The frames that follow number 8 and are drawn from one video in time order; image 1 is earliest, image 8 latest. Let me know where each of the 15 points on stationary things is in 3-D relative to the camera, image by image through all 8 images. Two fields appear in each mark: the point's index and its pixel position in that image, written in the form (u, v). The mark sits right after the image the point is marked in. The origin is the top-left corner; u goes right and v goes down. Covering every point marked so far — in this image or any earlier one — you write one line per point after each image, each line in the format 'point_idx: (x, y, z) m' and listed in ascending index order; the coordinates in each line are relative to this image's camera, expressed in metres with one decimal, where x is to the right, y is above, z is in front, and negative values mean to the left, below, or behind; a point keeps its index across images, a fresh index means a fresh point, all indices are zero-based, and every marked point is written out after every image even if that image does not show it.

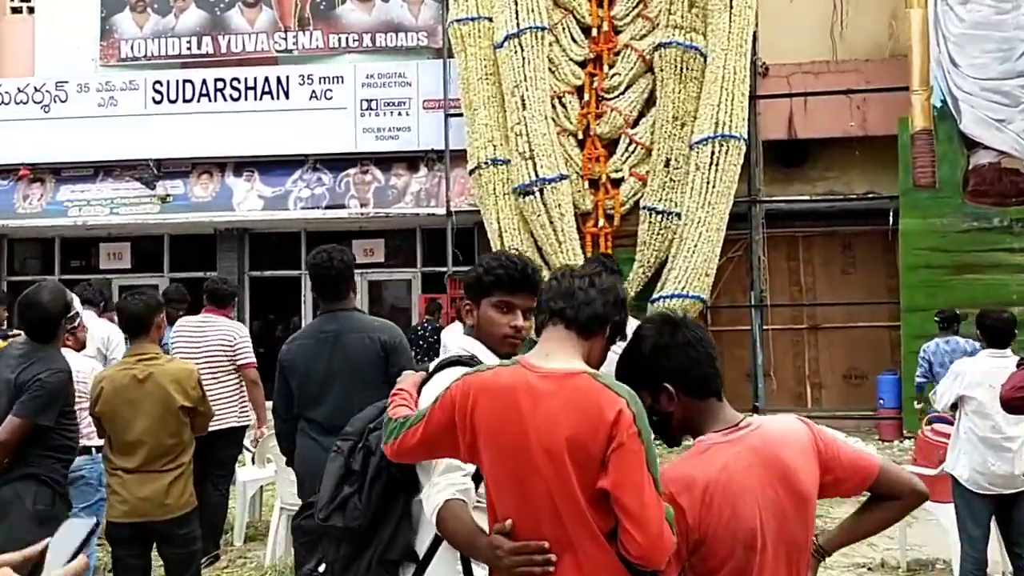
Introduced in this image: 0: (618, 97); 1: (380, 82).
0: (+1.0, +1.8, +9.5) m
1: (-1.4, +2.2, +11.0) m
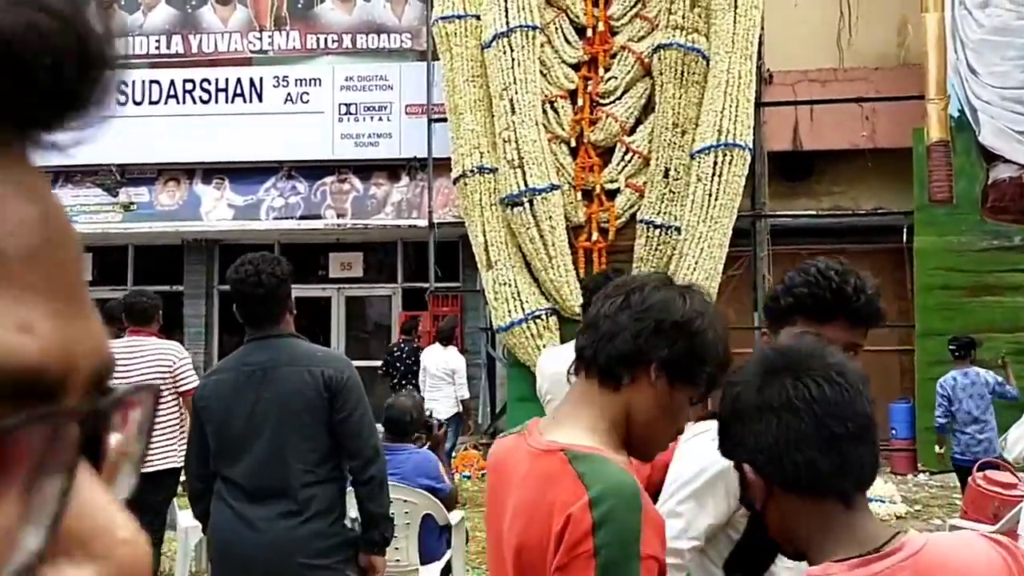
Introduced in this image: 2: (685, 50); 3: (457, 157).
0: (+0.9, +1.6, +8.9) m
1: (-1.5, +2.1, +10.4) m
2: (+1.5, +2.0, +8.7) m
3: (-0.5, +1.2, +9.0) m
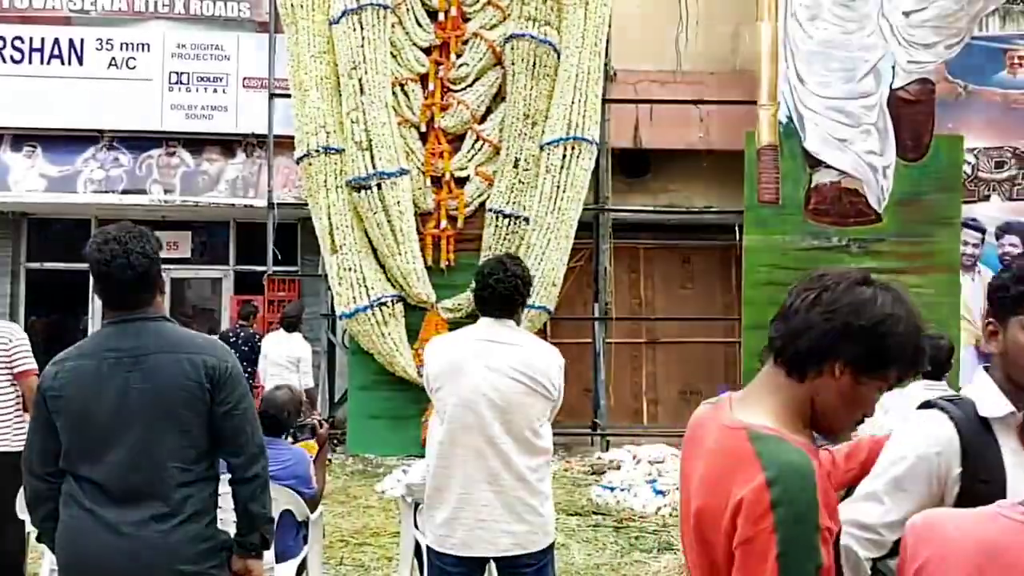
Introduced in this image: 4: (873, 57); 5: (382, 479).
0: (-0.4, +1.7, +8.8) m
1: (-3.0, +2.2, +9.8) m
2: (+0.2, +2.1, +8.7) m
3: (-1.8, +1.3, +8.7) m
4: (+3.2, +2.1, +9.2) m
5: (-1.0, -1.4, +7.5) m
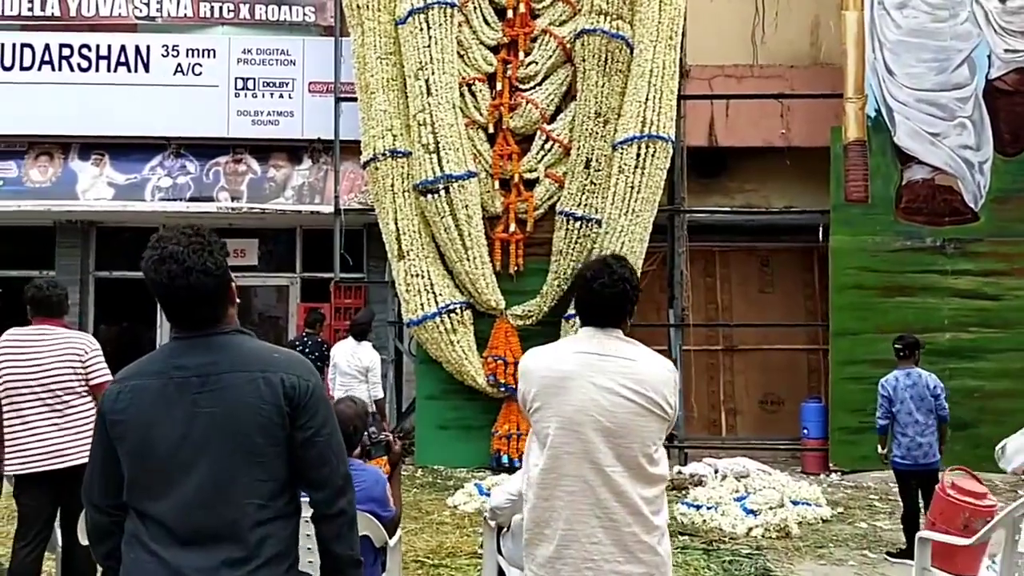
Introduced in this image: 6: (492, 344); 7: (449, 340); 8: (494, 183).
0: (+0.2, +1.7, +8.5) m
1: (-2.4, +2.2, +9.7) m
2: (+0.8, +2.1, +8.4) m
3: (-1.2, +1.2, +8.4) m
4: (+3.9, +2.0, +8.7) m
5: (-0.4, -1.4, +7.3) m
6: (-0.2, -0.5, +8.3) m
7: (-0.5, -0.4, +8.2) m
8: (-0.1, +0.9, +8.5) m
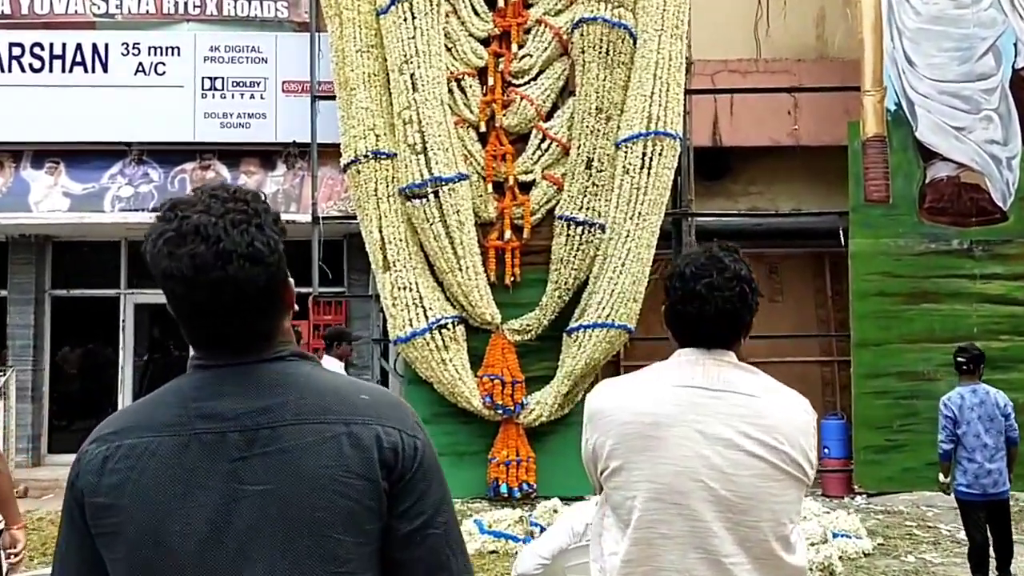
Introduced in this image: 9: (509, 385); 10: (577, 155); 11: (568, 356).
0: (+0.1, +1.6, +7.8) m
1: (-2.5, +2.0, +8.9) m
2: (+0.7, +2.0, +7.7) m
3: (-1.3, +1.1, +7.7) m
4: (+3.8, +2.0, +8.1) m
5: (-0.4, -1.5, +6.5) m
6: (-0.2, -0.6, +7.6) m
7: (-0.5, -0.5, +7.5) m
8: (-0.2, +0.8, +7.8) m
9: (0.0, -0.7, +7.5) m
10: (+0.5, +1.0, +7.7) m
11: (+0.4, -0.5, +7.5) m
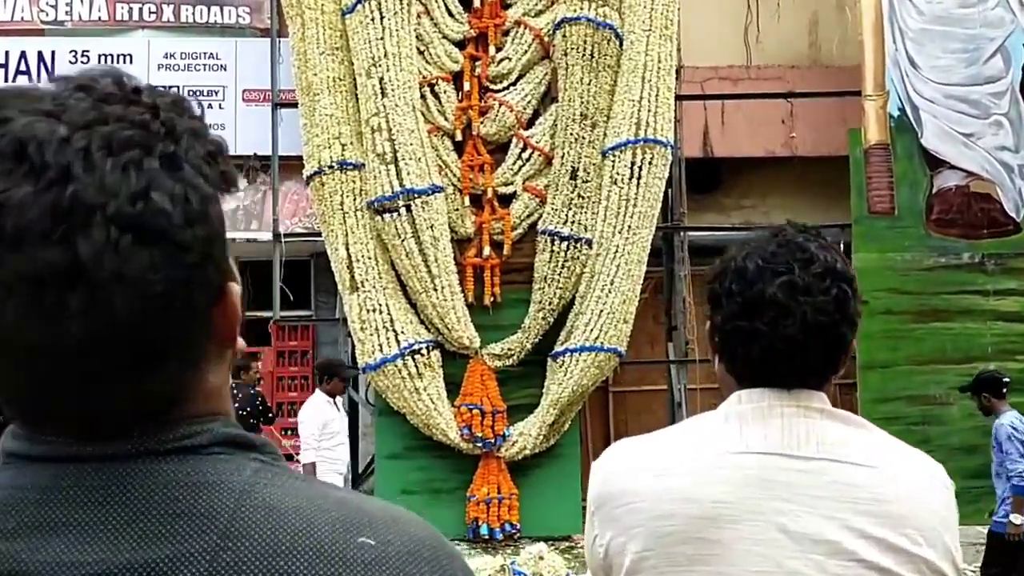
0: (0.0, +1.4, +7.3) m
1: (-2.7, +1.8, +8.3) m
2: (+0.6, +1.8, +7.2) m
3: (-1.4, +1.0, +7.1) m
4: (+3.6, +1.9, +7.6) m
5: (-0.5, -1.7, +5.9) m
6: (-0.3, -0.7, +7.0) m
7: (-0.7, -0.7, +6.9) m
8: (-0.3, +0.6, +7.2) m
9: (-0.2, -0.9, +6.9) m
10: (+0.3, +0.9, +7.1) m
11: (+0.3, -0.6, +6.9) m
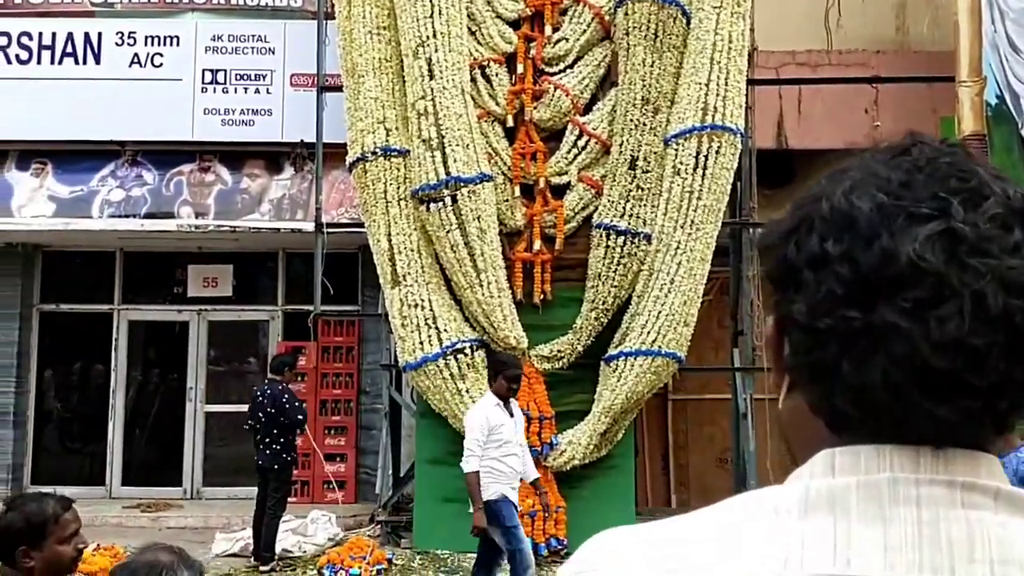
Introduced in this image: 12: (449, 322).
0: (+0.3, +1.4, +6.8) m
1: (-2.2, +1.9, +8.0) m
2: (+1.0, +1.8, +6.6) m
3: (-1.0, +1.0, +6.7) m
4: (+4.0, +1.8, +6.8) m
5: (-0.3, -1.6, +5.4) m
6: (0.0, -0.7, +6.5) m
7: (-0.4, -0.6, +6.4) m
8: (0.0, +0.6, +6.7) m
9: (+0.1, -0.8, +6.4) m
10: (+0.7, +0.9, +6.6) m
11: (+0.6, -0.6, +6.4) m
12: (-0.4, -0.2, +6.5) m
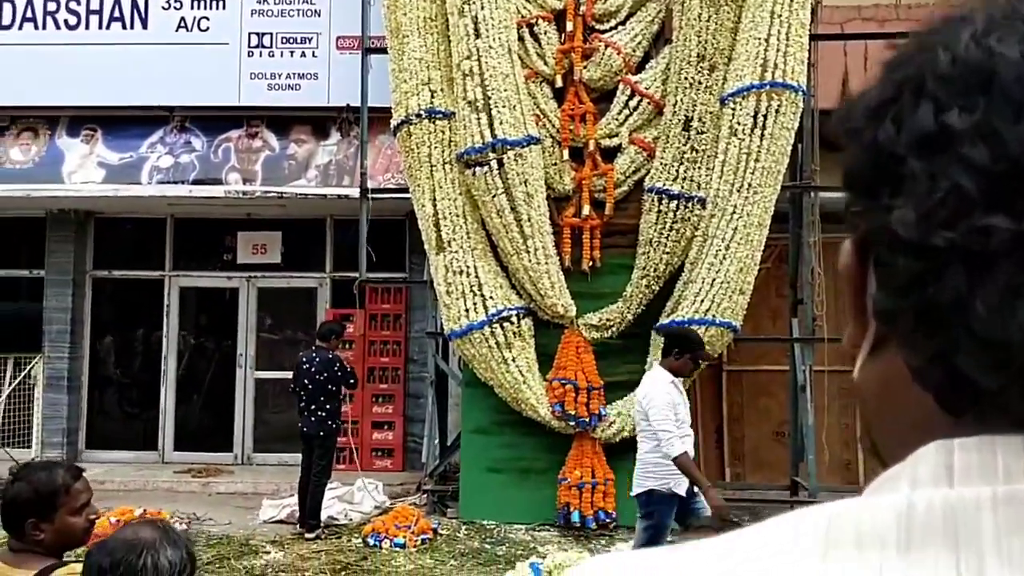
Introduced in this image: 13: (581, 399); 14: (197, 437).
0: (+0.6, +1.6, +6.5) m
1: (-1.8, +2.1, +7.9) m
2: (+1.3, +2.0, +6.3) m
3: (-0.7, +1.2, +6.5) m
4: (+4.3, +2.0, +6.3) m
5: (-0.1, -1.4, +5.3) m
6: (+0.3, -0.5, +6.3) m
7: (-0.1, -0.4, +6.3) m
8: (+0.3, +0.9, +6.5) m
9: (+0.4, -0.6, +6.2) m
10: (+1.0, +1.1, +6.4) m
11: (+0.9, -0.4, +6.2) m
12: (-0.1, 0.0, +6.3) m
13: (+0.4, -0.7, +6.2) m
14: (-2.7, -1.3, +8.8) m
